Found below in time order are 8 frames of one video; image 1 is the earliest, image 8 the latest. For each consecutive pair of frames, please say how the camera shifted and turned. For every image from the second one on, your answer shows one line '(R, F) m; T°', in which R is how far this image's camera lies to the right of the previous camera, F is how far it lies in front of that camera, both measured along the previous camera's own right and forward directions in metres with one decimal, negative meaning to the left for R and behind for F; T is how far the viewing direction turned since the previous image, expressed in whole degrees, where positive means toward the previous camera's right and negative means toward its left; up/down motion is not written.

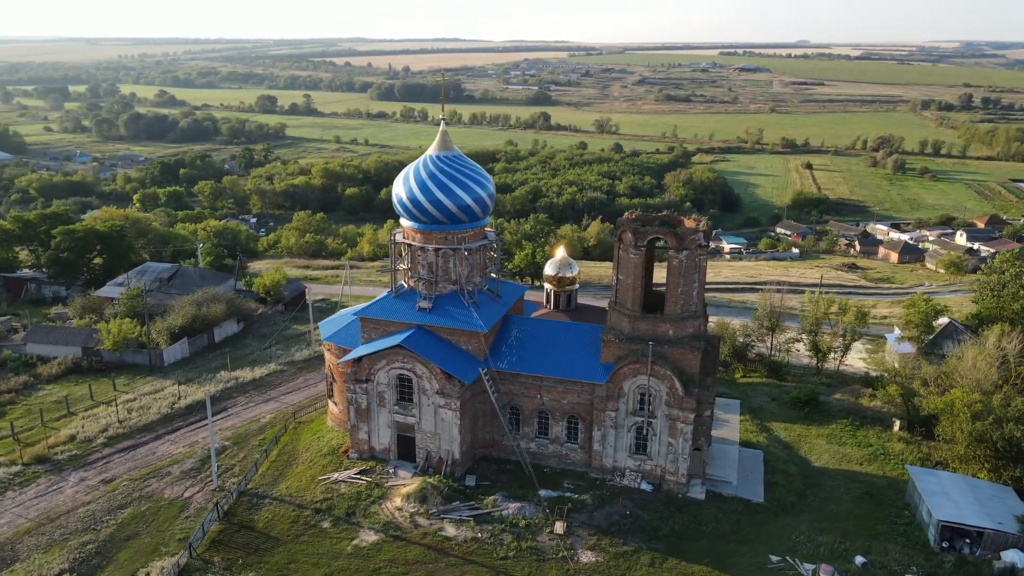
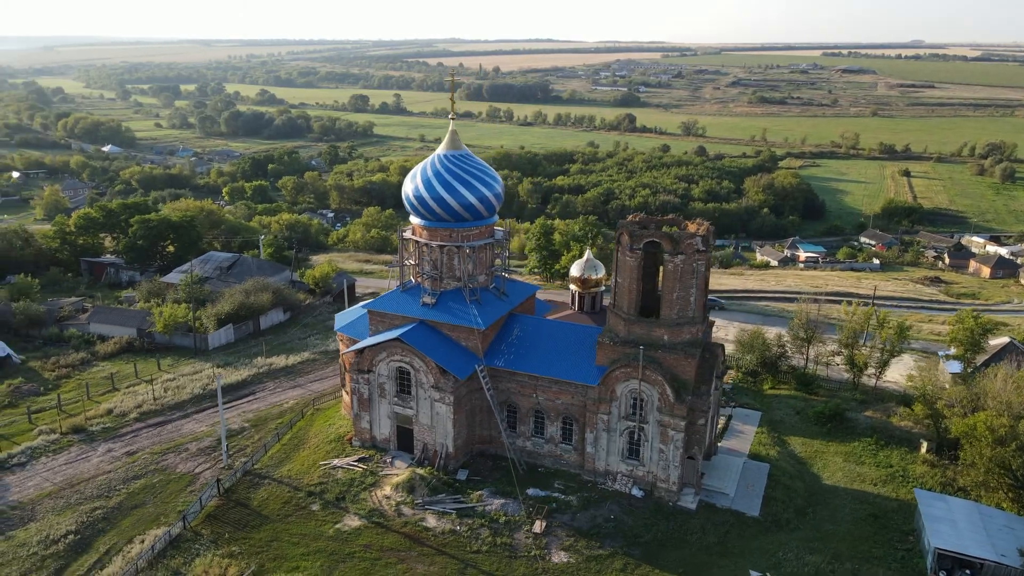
(+2.7, 0.0) m; -6°
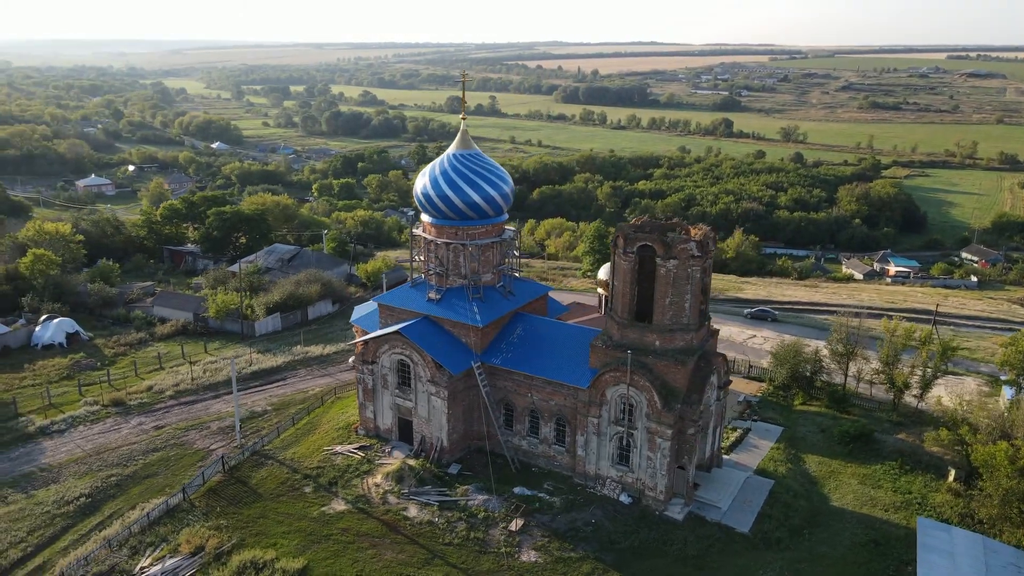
(+3.0, 0.0) m; -7°
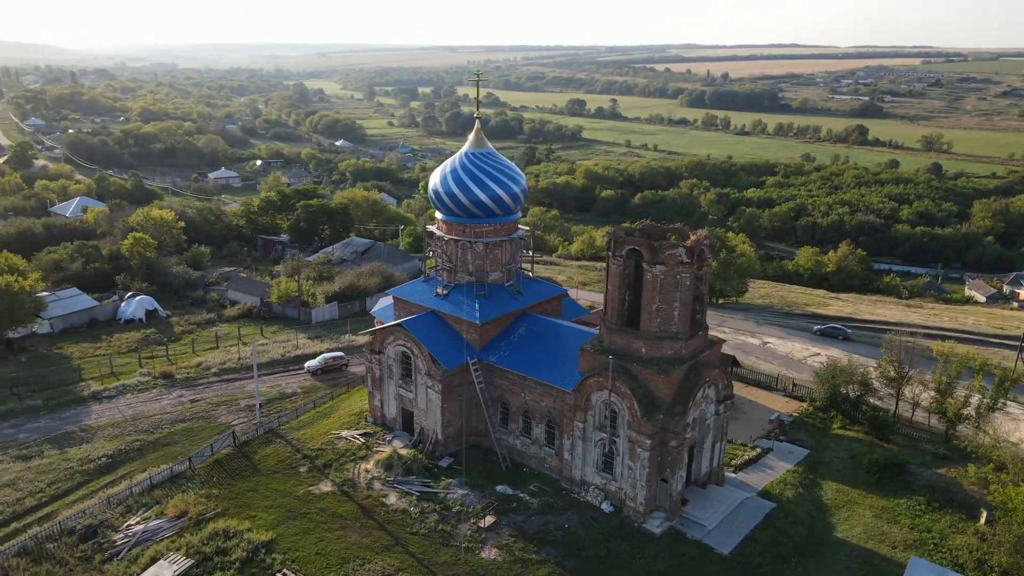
(+3.8, +0.2) m; -9°
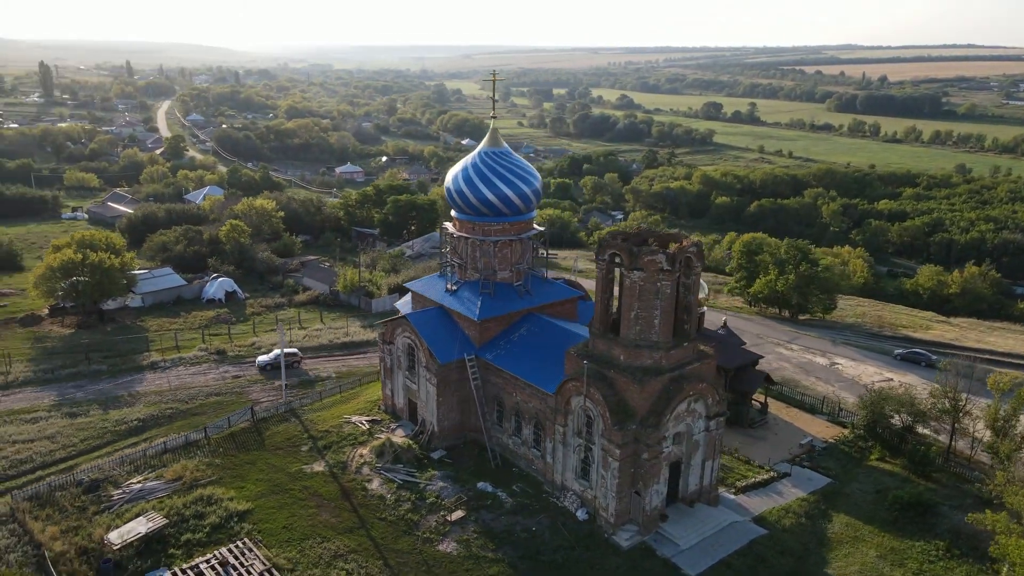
(+4.2, +0.3) m; -10°
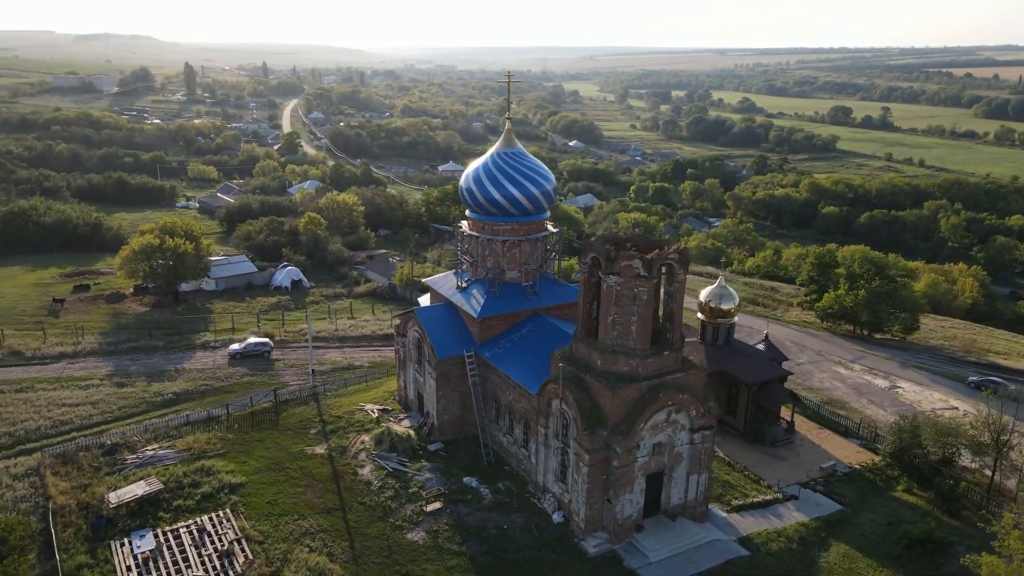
(+3.7, 0.0) m; -9°
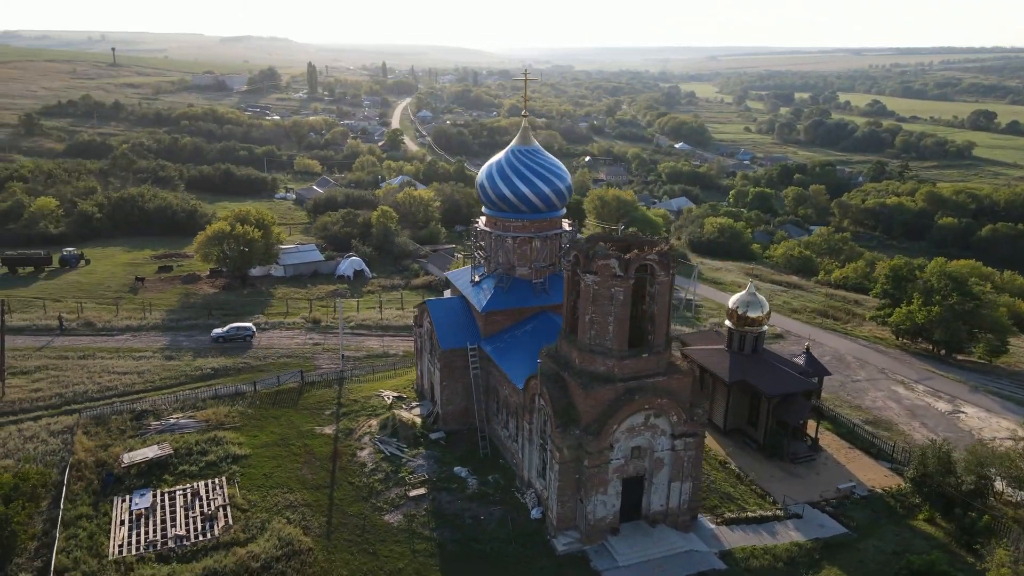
(+3.5, 0.0) m; -8°
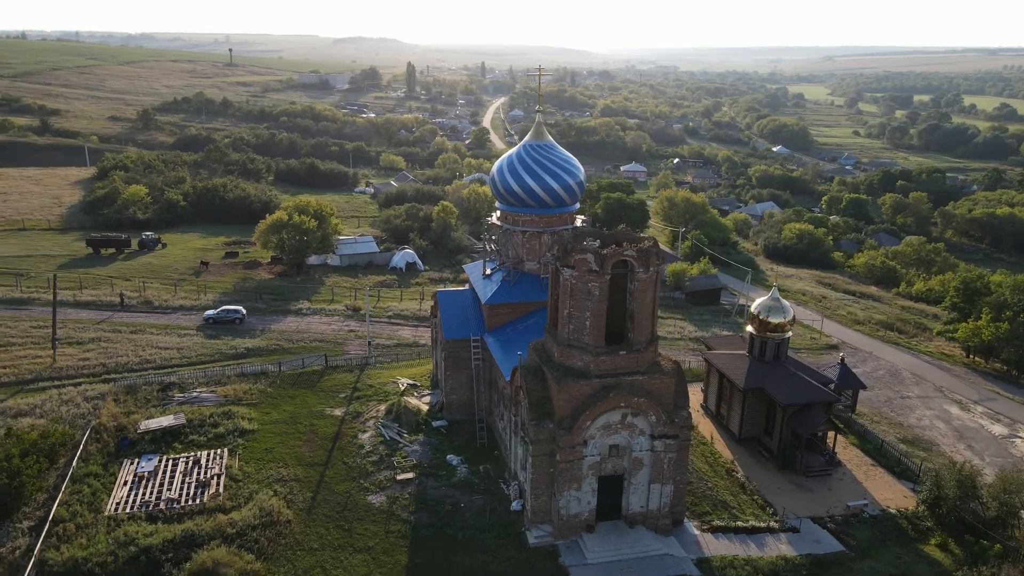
(+3.1, 0.0) m; -7°
